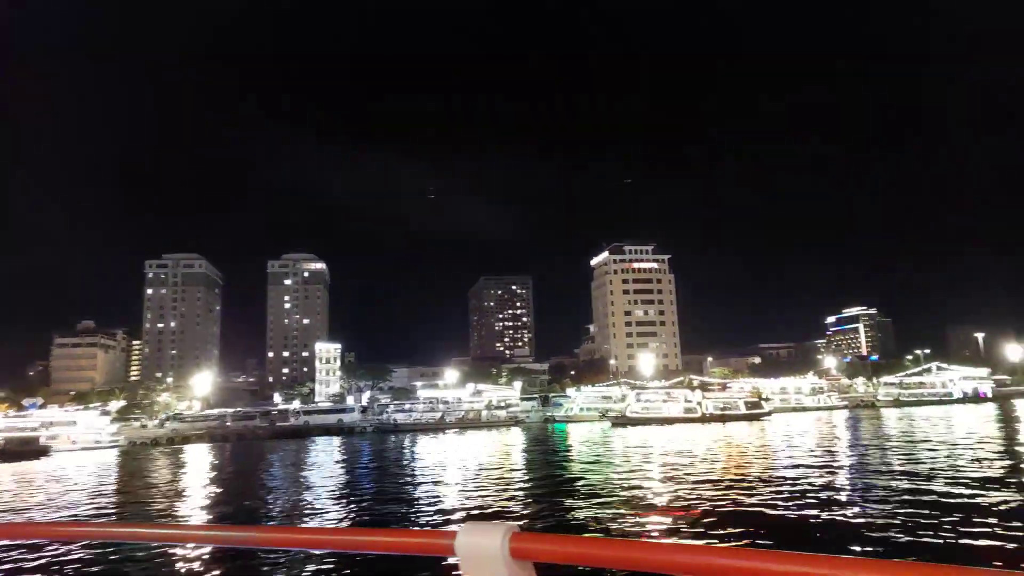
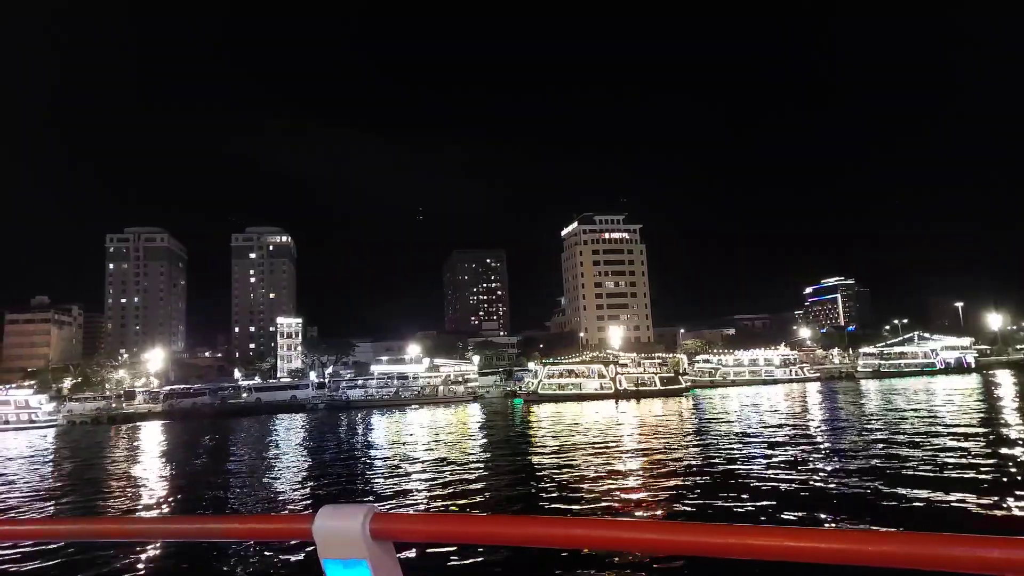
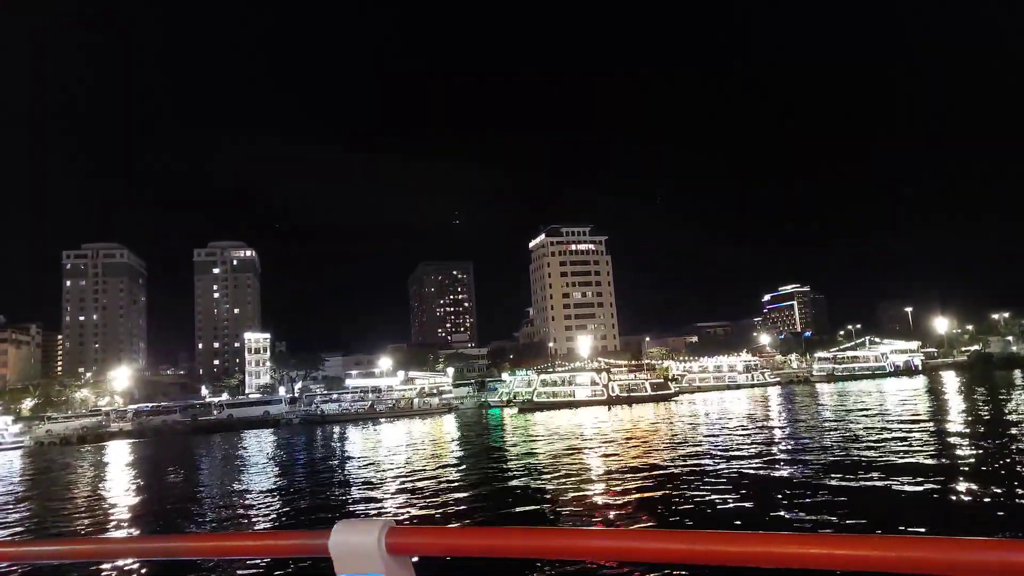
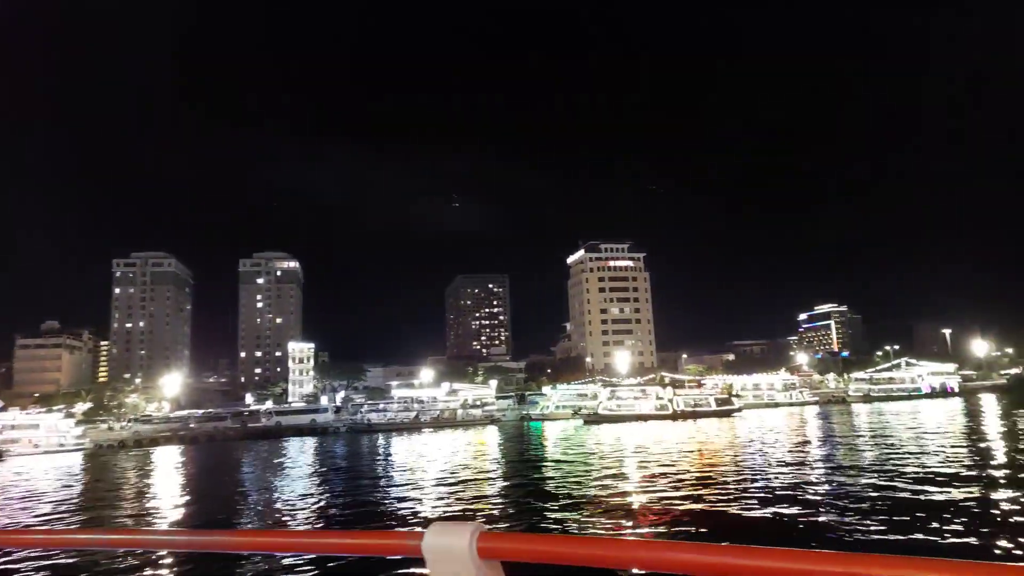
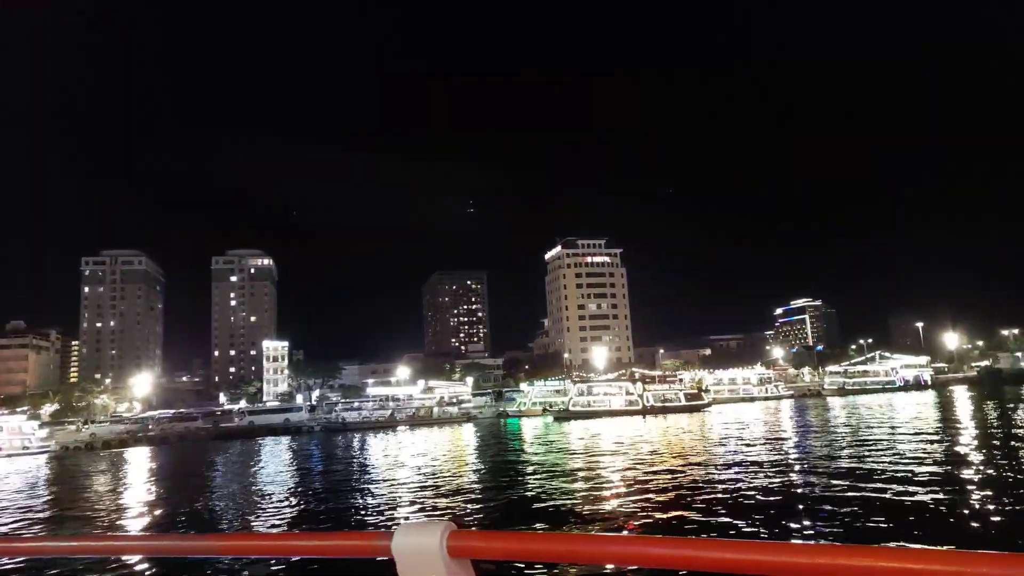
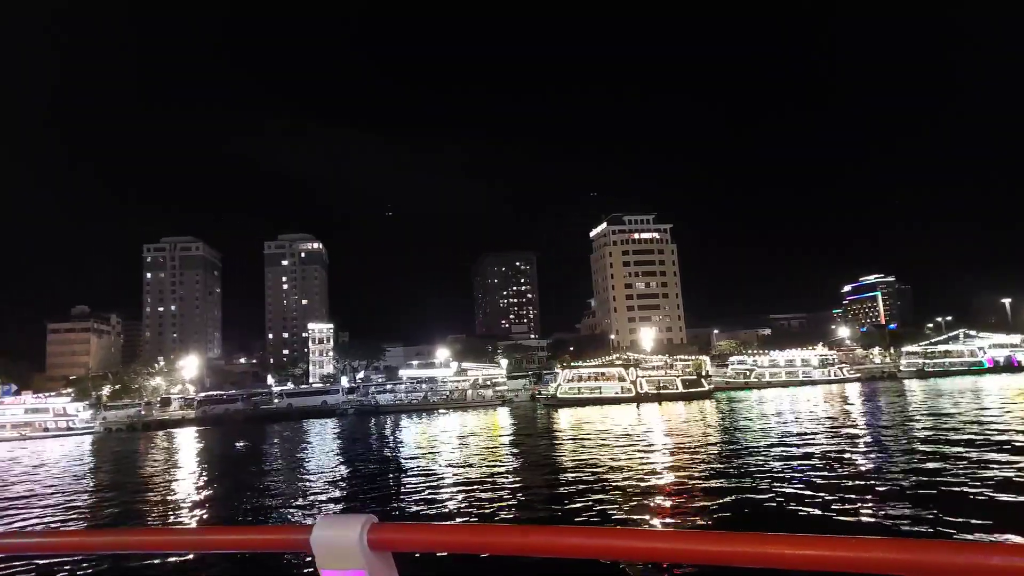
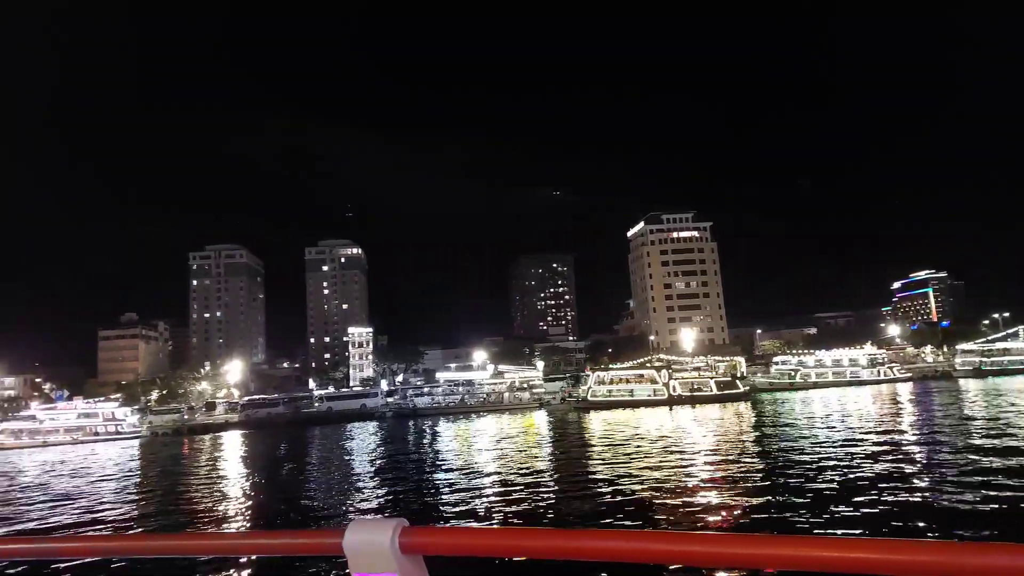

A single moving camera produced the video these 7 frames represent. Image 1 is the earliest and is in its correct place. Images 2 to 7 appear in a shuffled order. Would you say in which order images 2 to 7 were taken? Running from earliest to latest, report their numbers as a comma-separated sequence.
4, 5, 3, 2, 6, 7
